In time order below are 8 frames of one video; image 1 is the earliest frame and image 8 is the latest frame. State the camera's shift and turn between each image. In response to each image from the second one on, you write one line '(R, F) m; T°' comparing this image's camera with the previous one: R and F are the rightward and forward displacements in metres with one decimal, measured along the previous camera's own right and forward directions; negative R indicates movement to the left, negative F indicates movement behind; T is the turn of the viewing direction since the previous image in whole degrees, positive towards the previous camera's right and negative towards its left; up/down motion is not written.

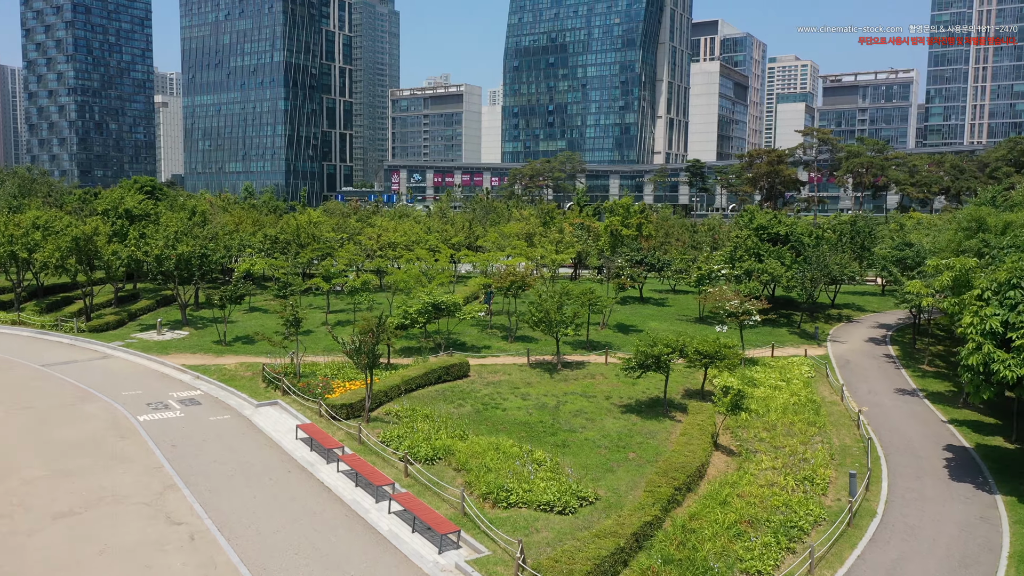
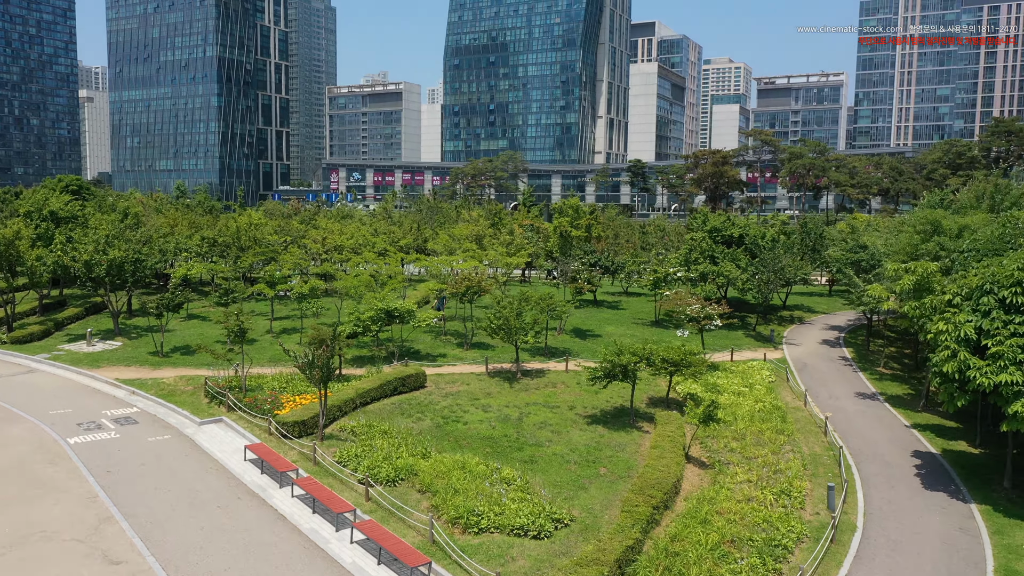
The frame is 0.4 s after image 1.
(-0.6, +1.0) m; +4°
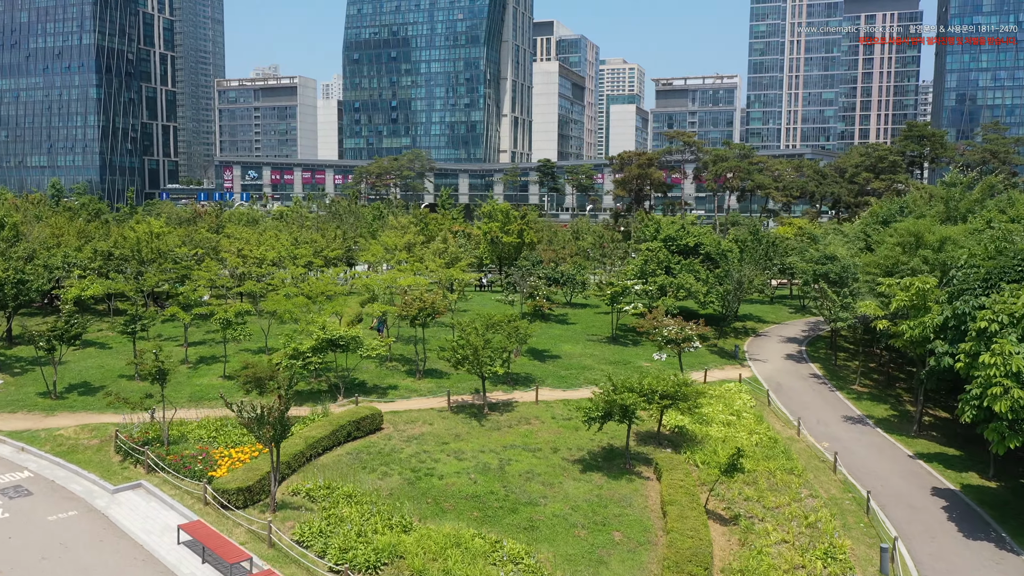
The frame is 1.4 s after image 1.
(-1.9, +3.1) m; +7°
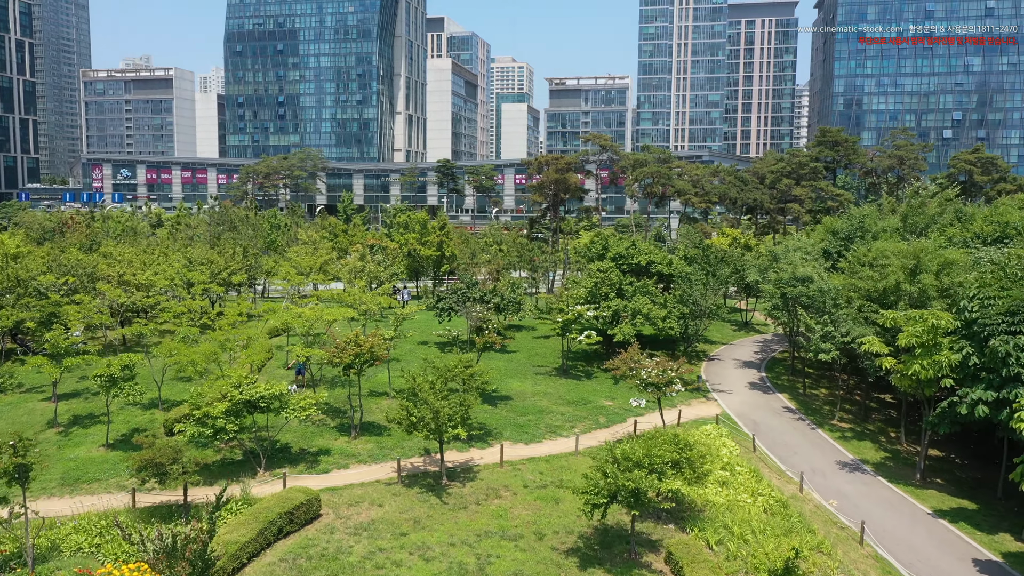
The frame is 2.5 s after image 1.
(-1.6, +4.0) m; +8°
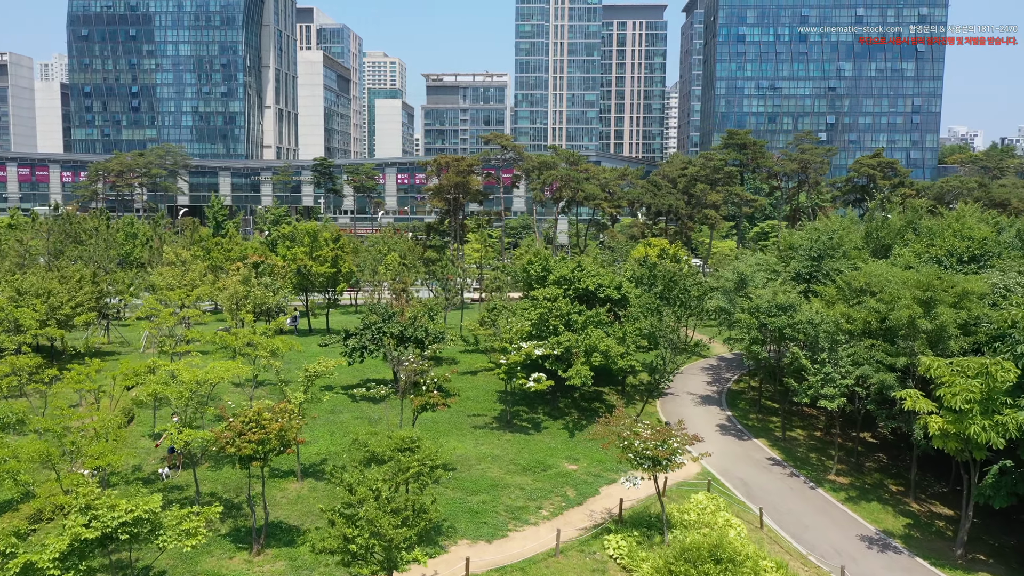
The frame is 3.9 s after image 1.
(-1.6, +5.3) m; +9°
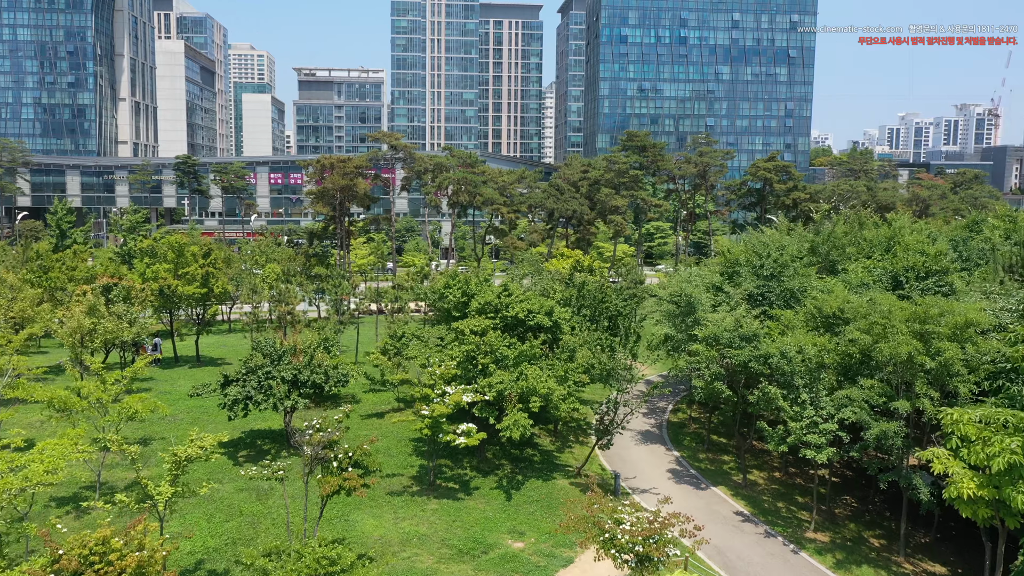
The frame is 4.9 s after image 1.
(-1.1, +4.1) m; +9°
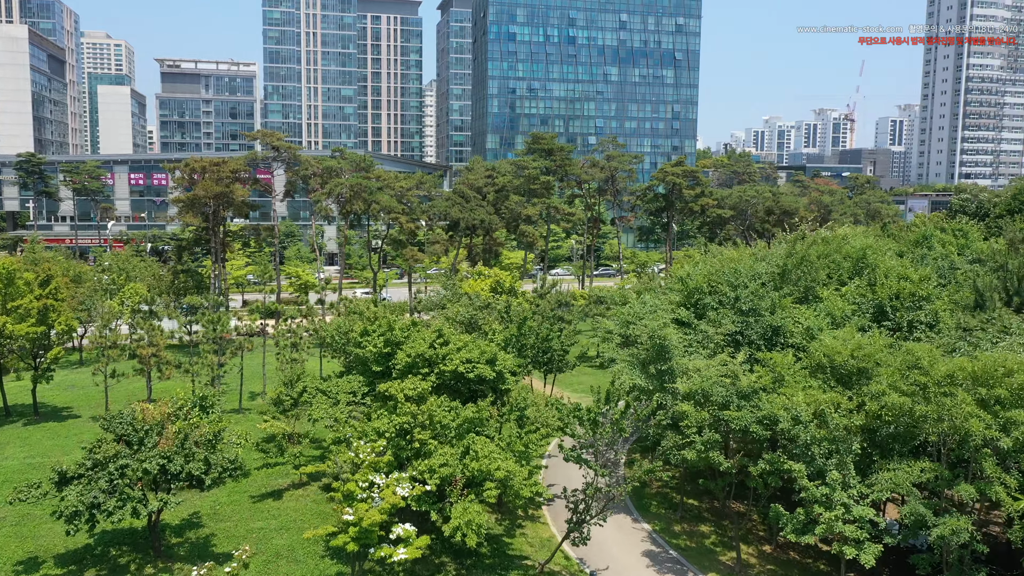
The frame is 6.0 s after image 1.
(-1.2, +4.7) m; +8°
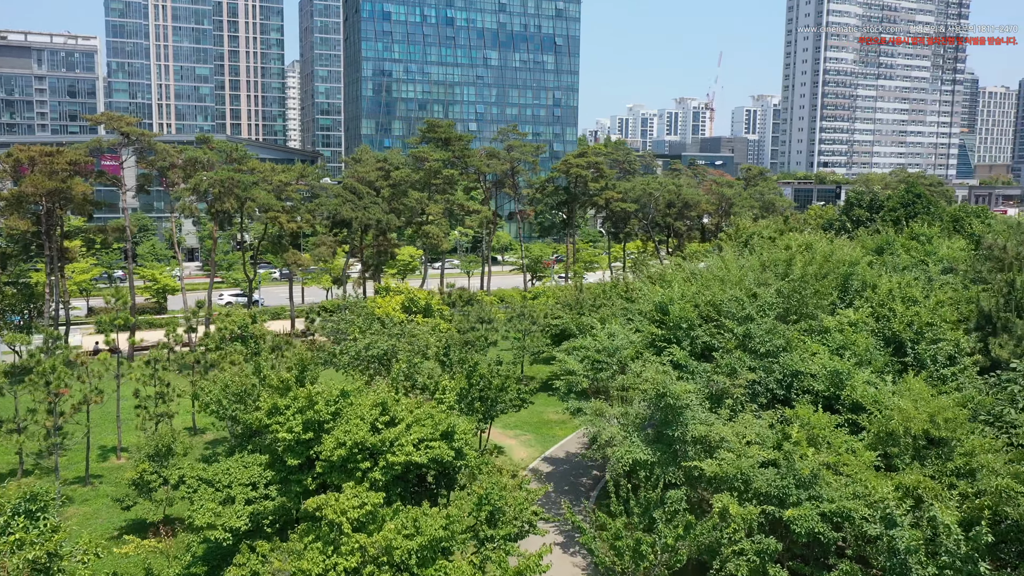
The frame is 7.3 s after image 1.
(-1.6, +5.1) m; +9°
